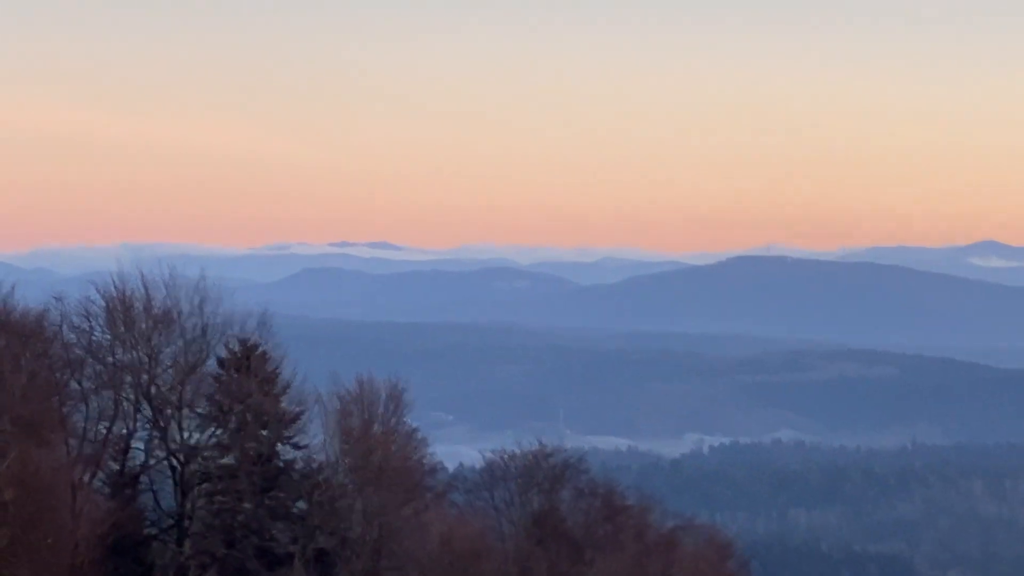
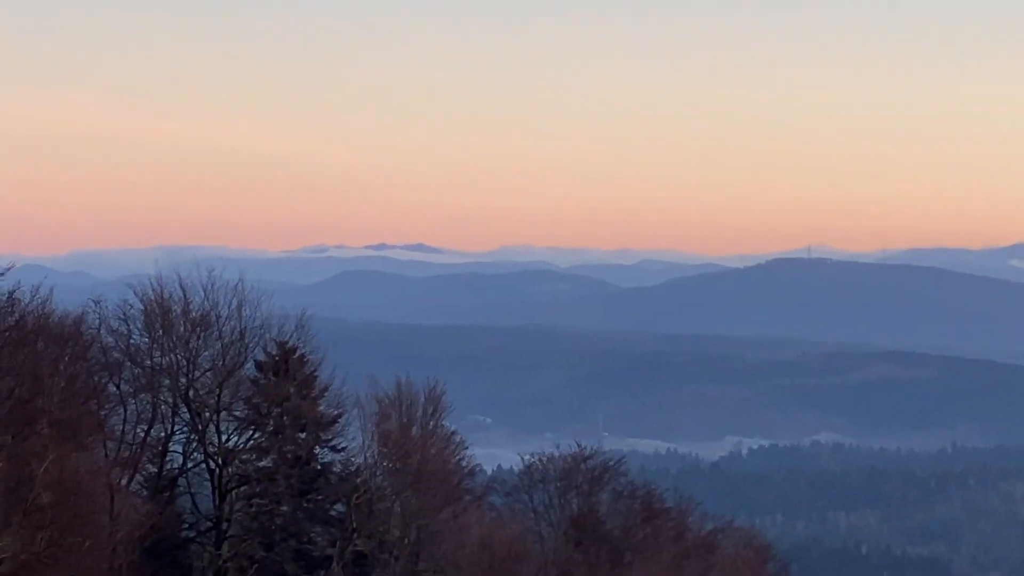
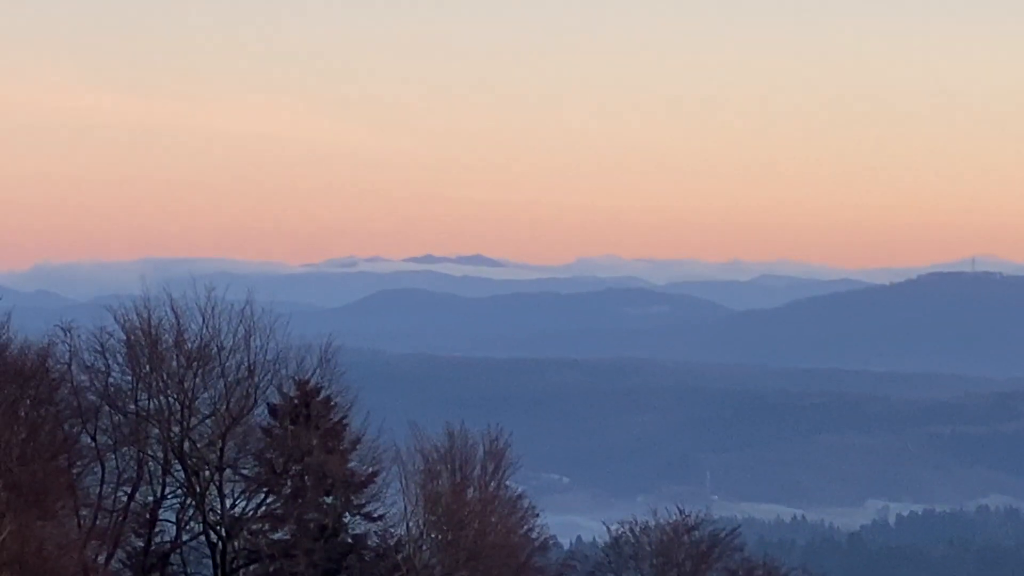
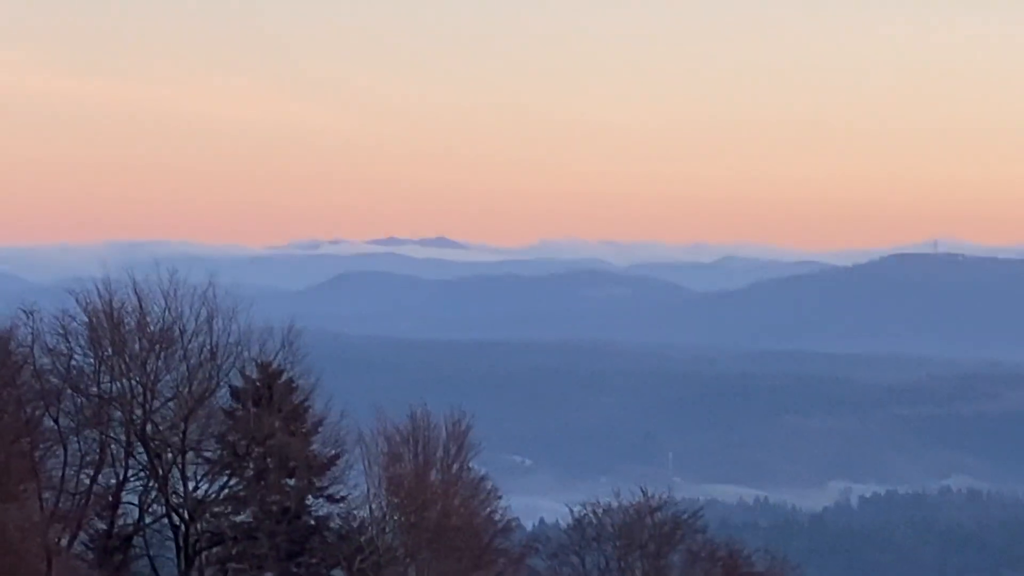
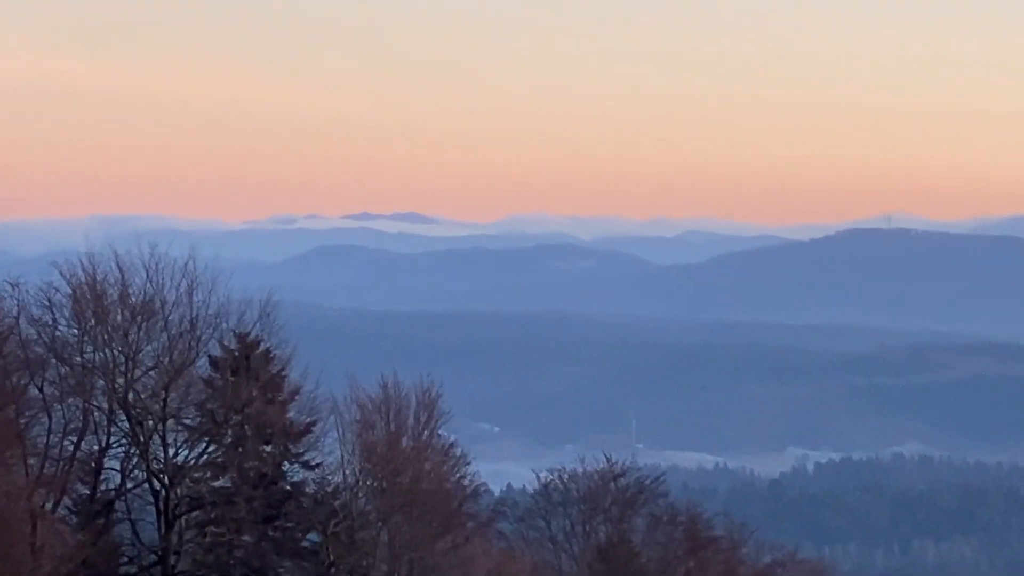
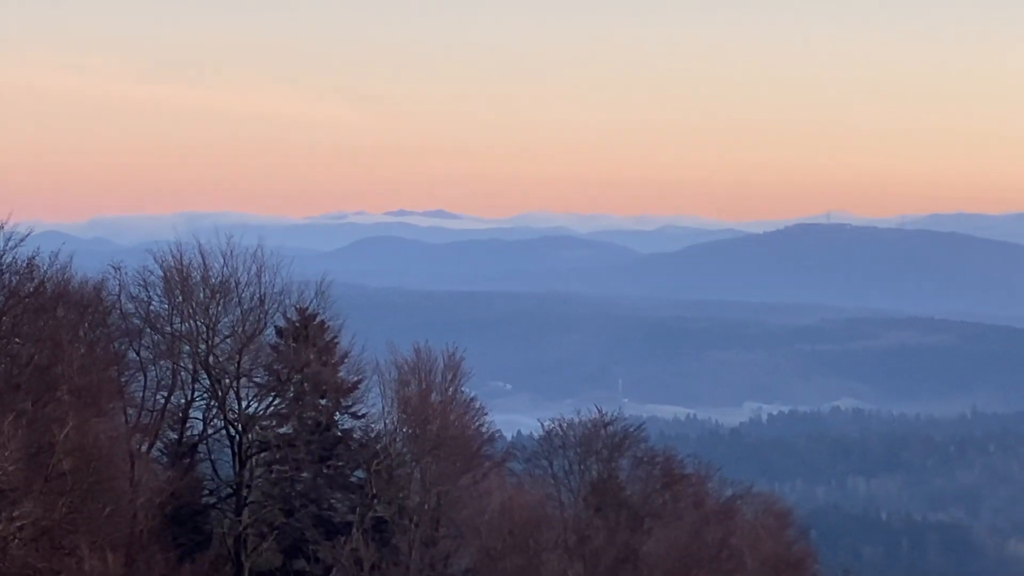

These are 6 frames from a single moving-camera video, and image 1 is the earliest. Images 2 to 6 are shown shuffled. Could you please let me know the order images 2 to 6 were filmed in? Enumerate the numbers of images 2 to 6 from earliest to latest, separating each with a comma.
2, 6, 5, 4, 3
